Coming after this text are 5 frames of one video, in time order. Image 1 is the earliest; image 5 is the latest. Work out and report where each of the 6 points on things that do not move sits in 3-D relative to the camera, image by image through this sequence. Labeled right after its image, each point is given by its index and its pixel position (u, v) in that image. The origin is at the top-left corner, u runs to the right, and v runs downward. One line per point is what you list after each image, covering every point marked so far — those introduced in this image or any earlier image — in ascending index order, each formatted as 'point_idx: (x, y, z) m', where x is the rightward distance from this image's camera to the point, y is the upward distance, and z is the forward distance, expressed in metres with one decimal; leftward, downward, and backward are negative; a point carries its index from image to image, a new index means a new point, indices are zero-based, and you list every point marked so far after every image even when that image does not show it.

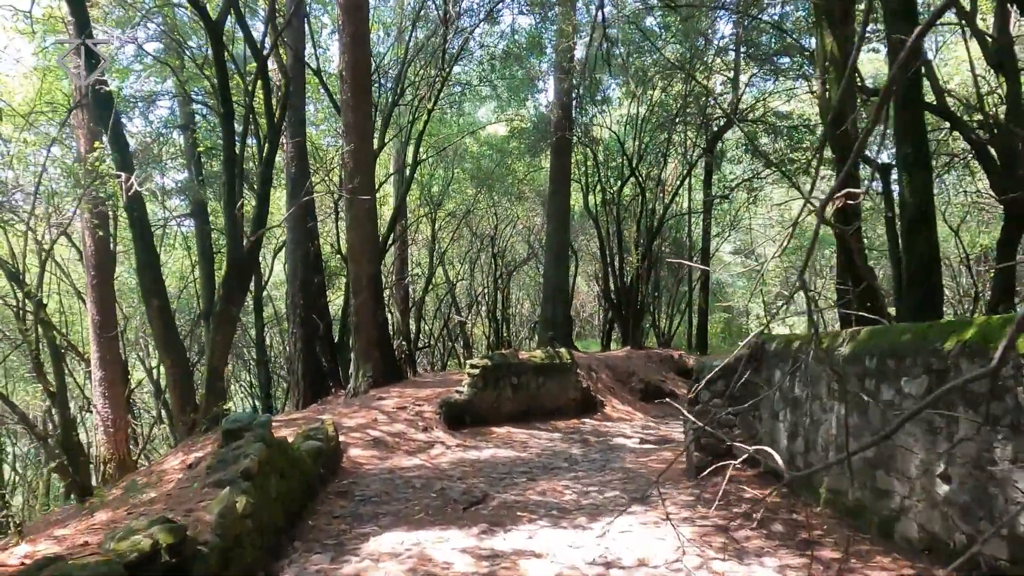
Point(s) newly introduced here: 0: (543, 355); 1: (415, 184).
0: (+0.4, -1.0, +9.6) m
1: (-2.7, +2.9, +18.6) m
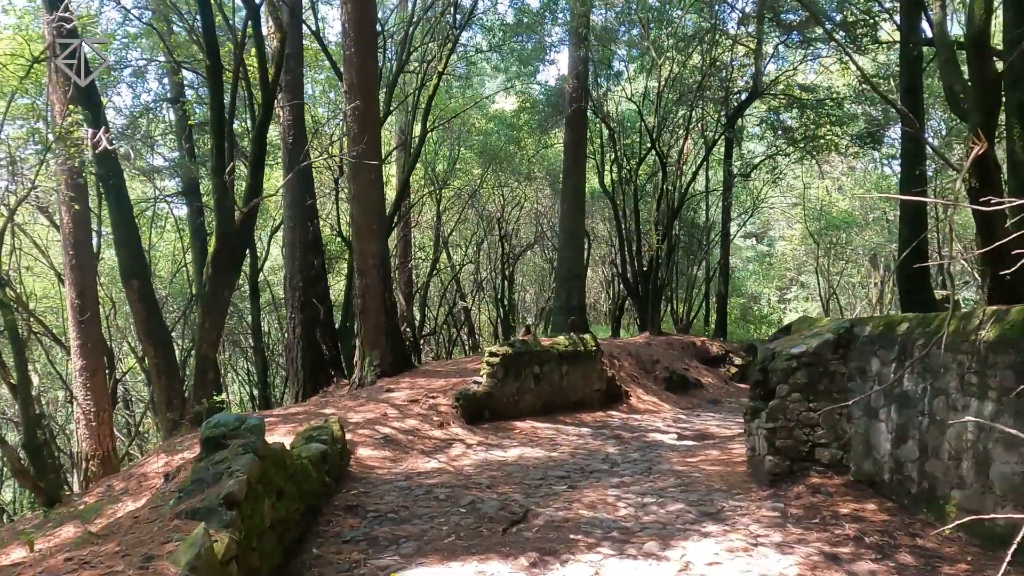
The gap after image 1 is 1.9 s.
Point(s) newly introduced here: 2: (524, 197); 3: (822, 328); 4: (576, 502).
0: (+0.7, -0.7, +8.7) m
1: (-2.5, +3.3, +17.7) m
2: (+0.3, +2.5, +18.6) m
3: (+2.3, -0.3, +5.0) m
4: (+0.4, -1.4, +4.5) m
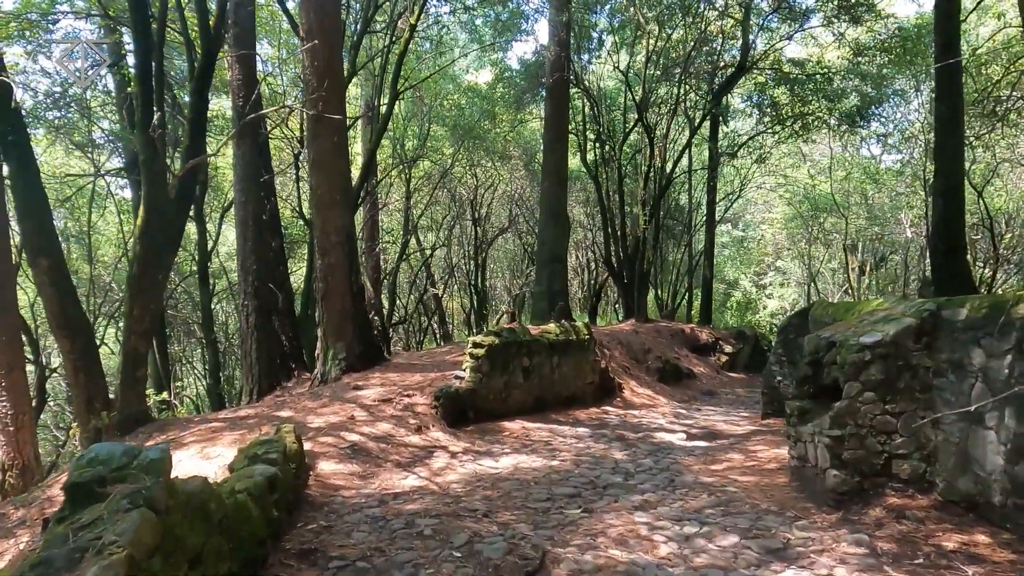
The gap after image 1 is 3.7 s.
0: (+0.5, -0.5, +7.7) m
1: (-3.1, +3.7, +16.5) m
2: (-0.3, +2.9, +17.5) m
3: (+2.3, -0.1, +4.1) m
4: (+0.5, -1.3, +3.5) m
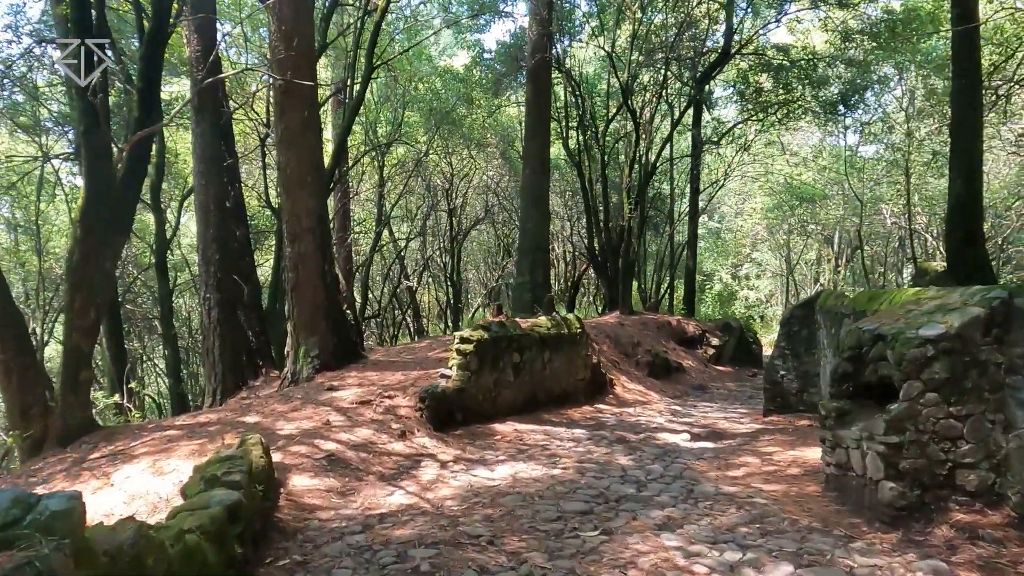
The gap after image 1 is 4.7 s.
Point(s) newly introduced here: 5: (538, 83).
0: (+0.4, -0.4, +7.2) m
1: (-3.6, +3.9, +15.7) m
2: (-0.9, +3.1, +16.9) m
3: (+2.3, -0.1, +3.6) m
4: (+0.5, -1.2, +3.0) m
5: (+0.5, +3.8, +12.4) m
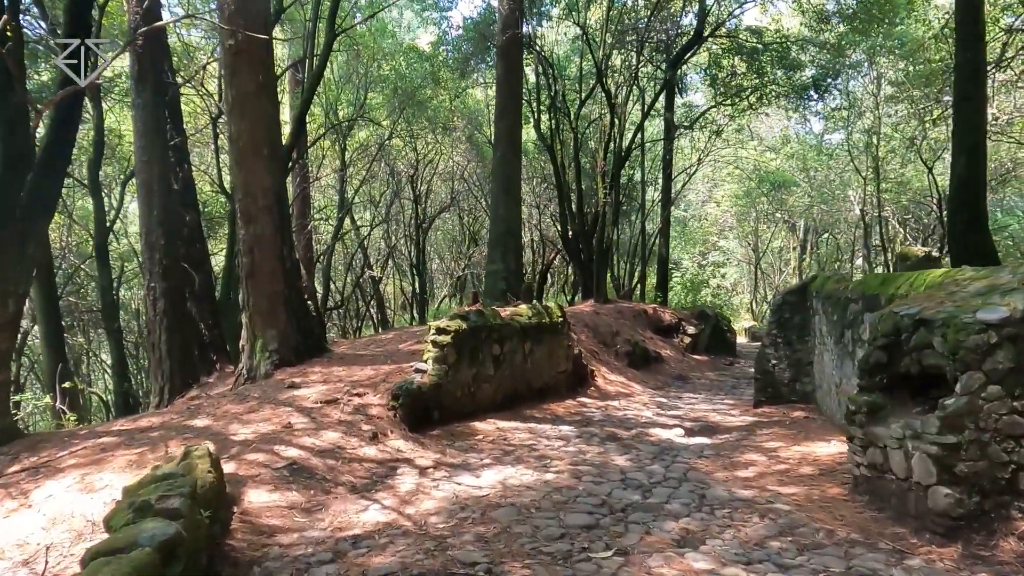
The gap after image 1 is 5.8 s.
0: (+0.2, -0.3, +6.7) m
1: (-4.3, +4.1, +14.9) m
2: (-1.7, +3.4, +16.2) m
3: (+2.3, 0.0, +3.2) m
4: (+0.5, -1.2, +2.5) m
5: (0.0, +4.1, +11.8) m
